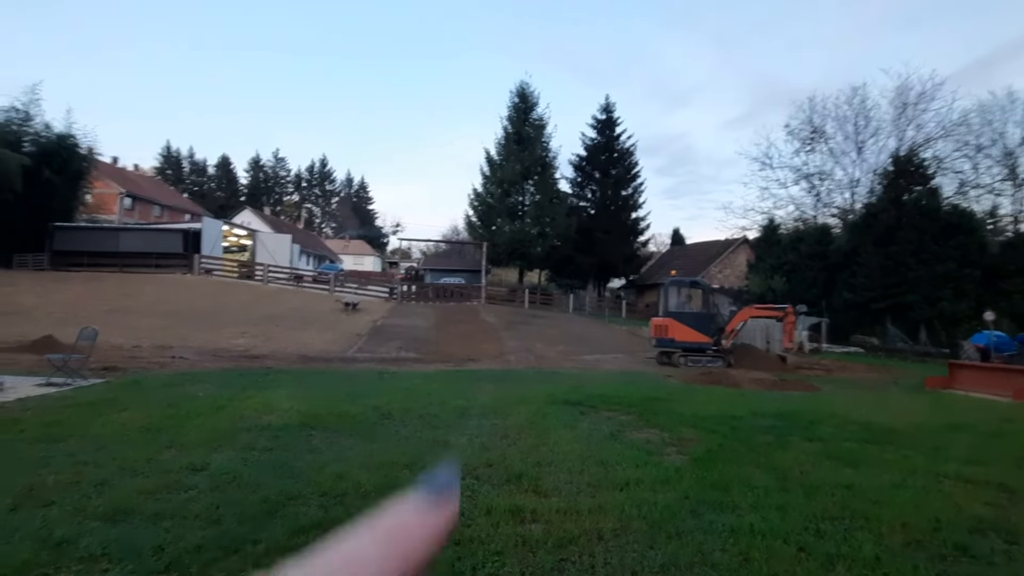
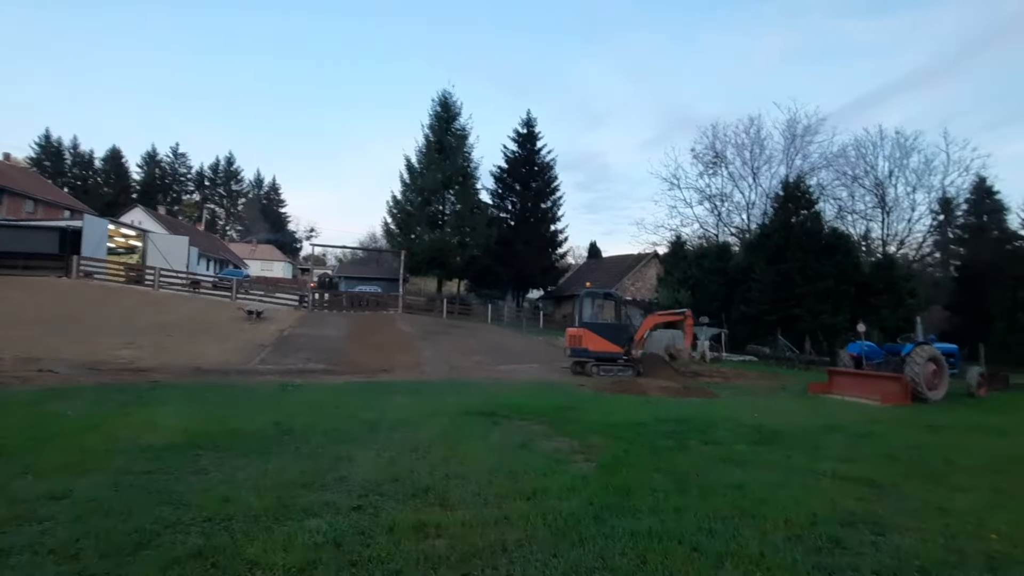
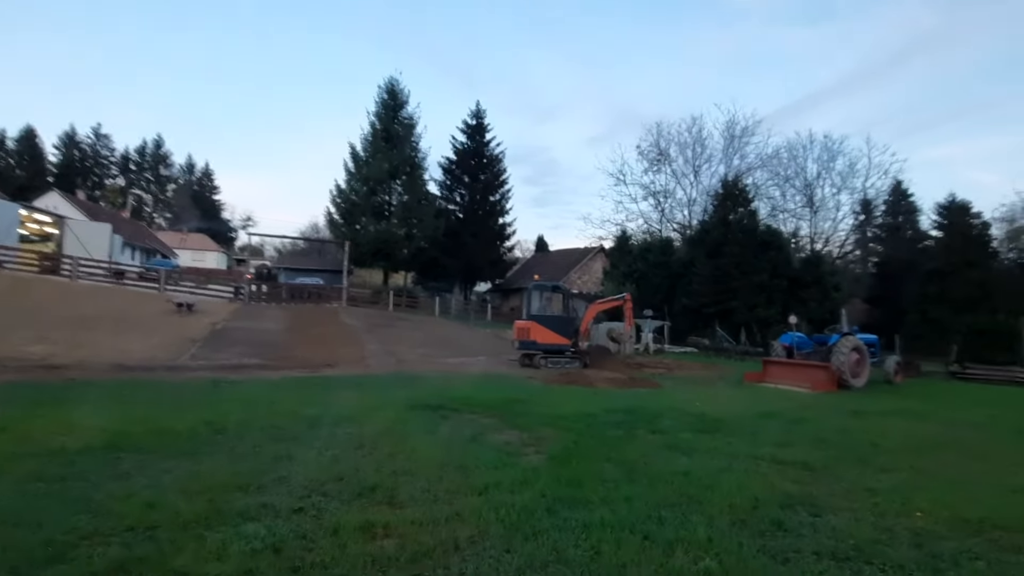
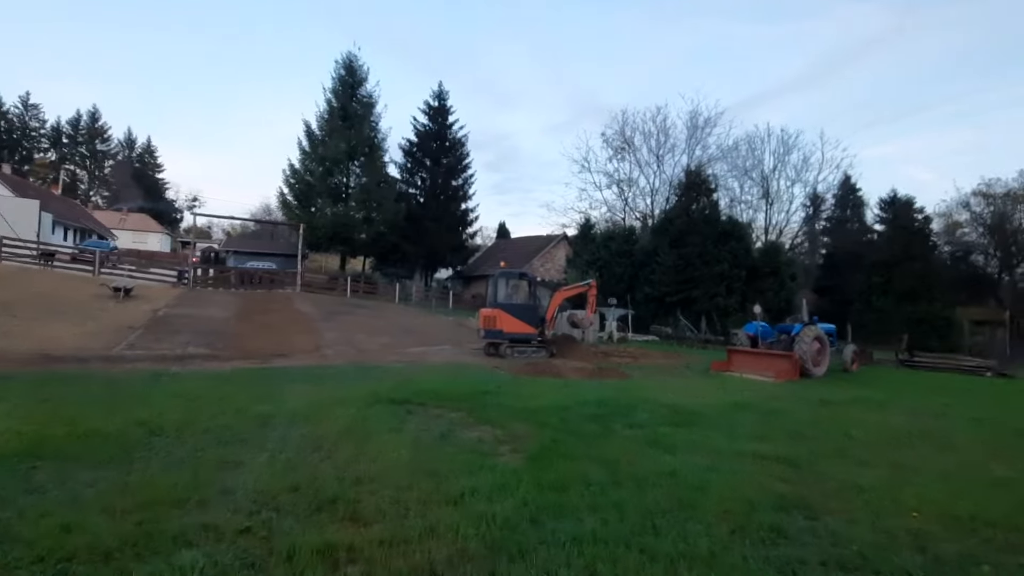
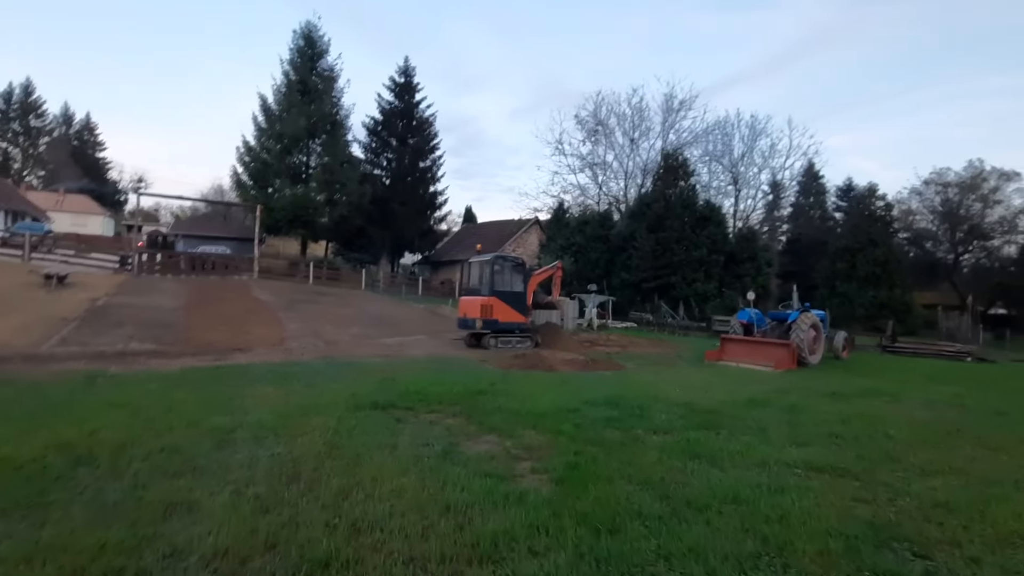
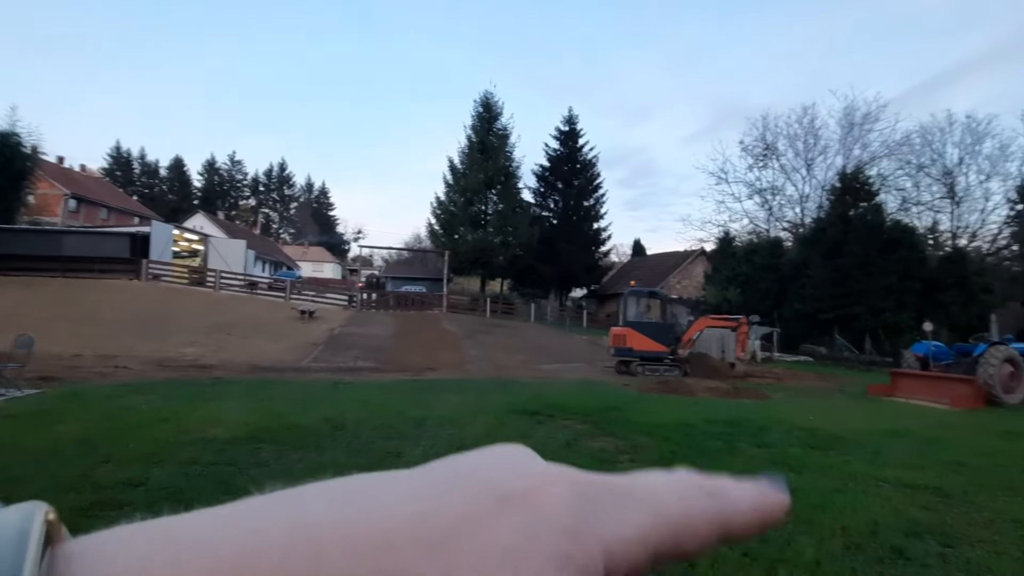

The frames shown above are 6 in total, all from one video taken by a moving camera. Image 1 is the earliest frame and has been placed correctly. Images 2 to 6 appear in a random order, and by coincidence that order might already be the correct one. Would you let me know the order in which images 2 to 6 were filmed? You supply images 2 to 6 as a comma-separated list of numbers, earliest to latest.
6, 2, 3, 4, 5
